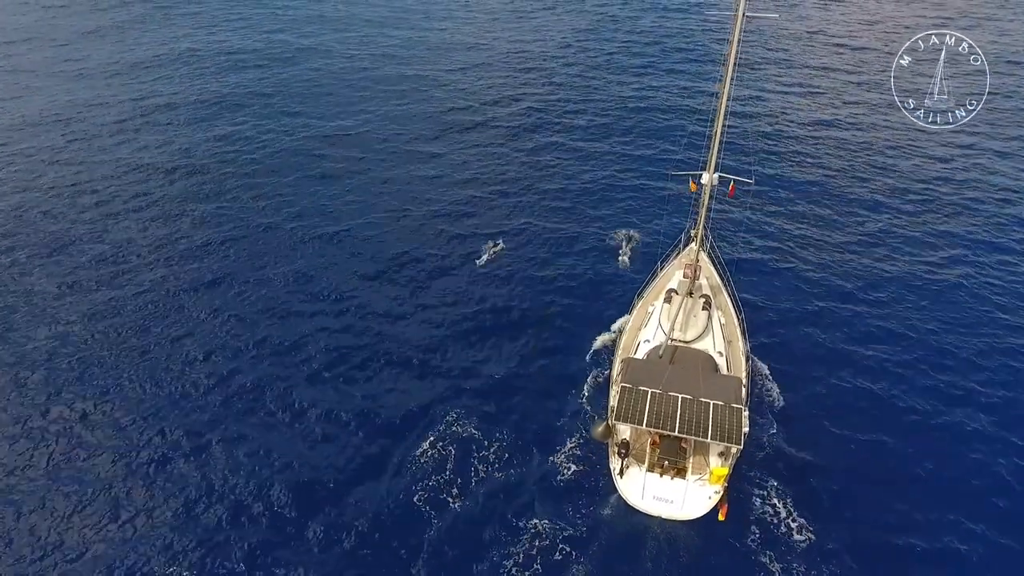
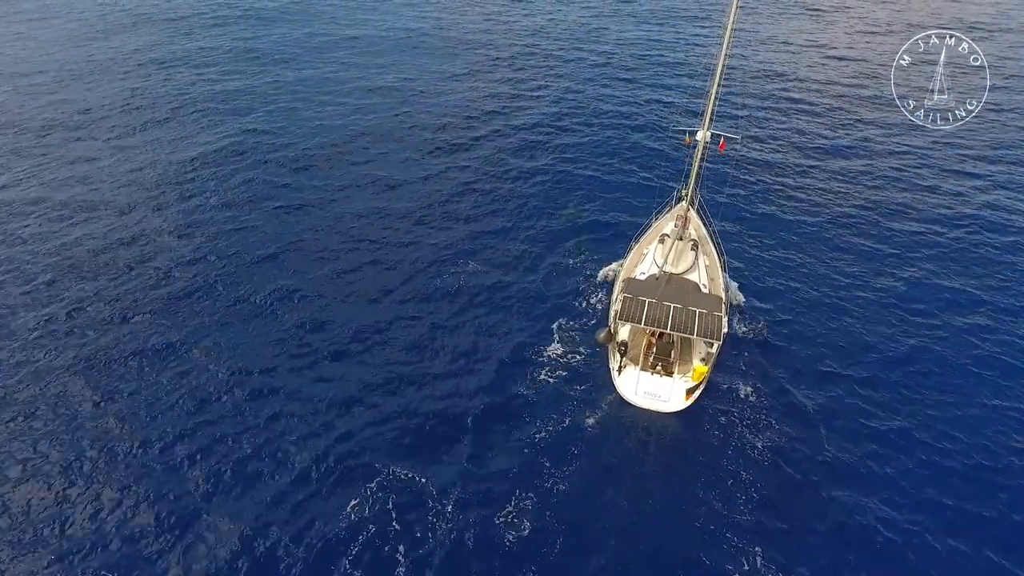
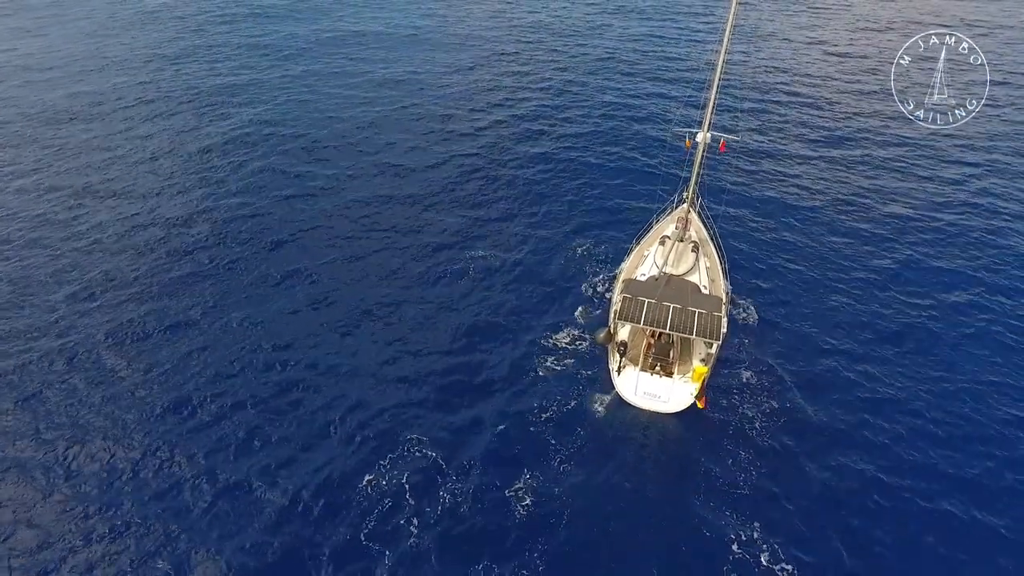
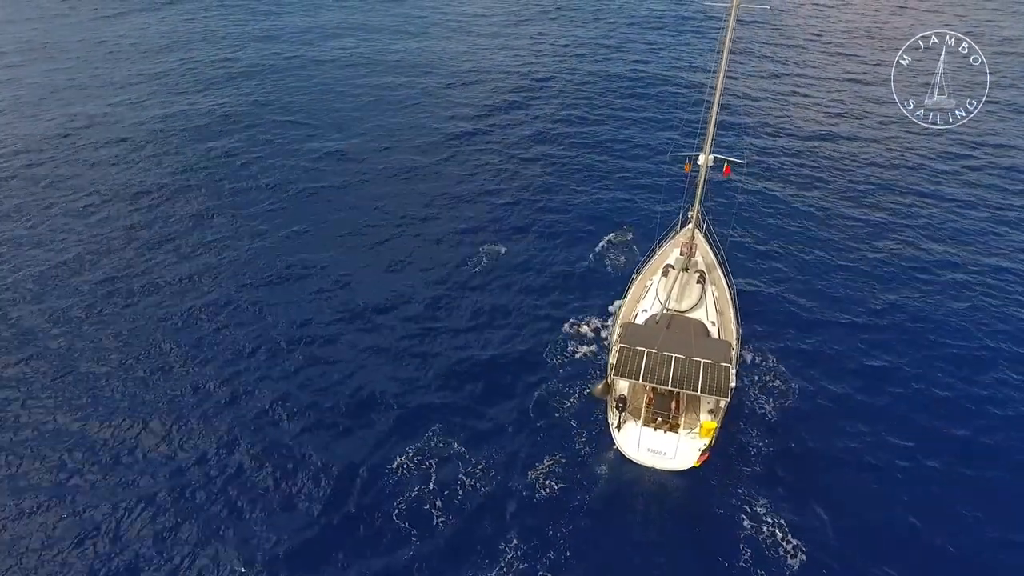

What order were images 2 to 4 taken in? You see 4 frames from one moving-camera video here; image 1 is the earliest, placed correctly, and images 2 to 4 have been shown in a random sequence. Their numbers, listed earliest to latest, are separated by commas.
4, 3, 2
